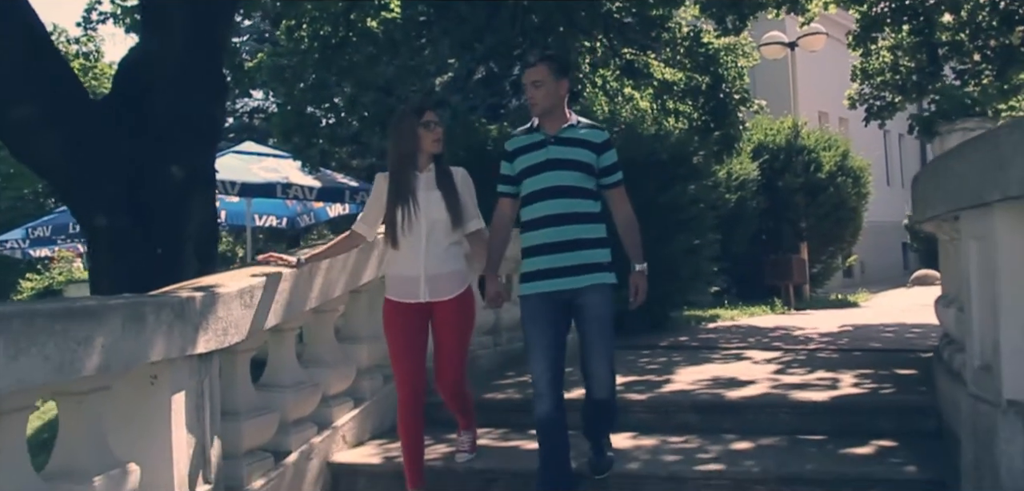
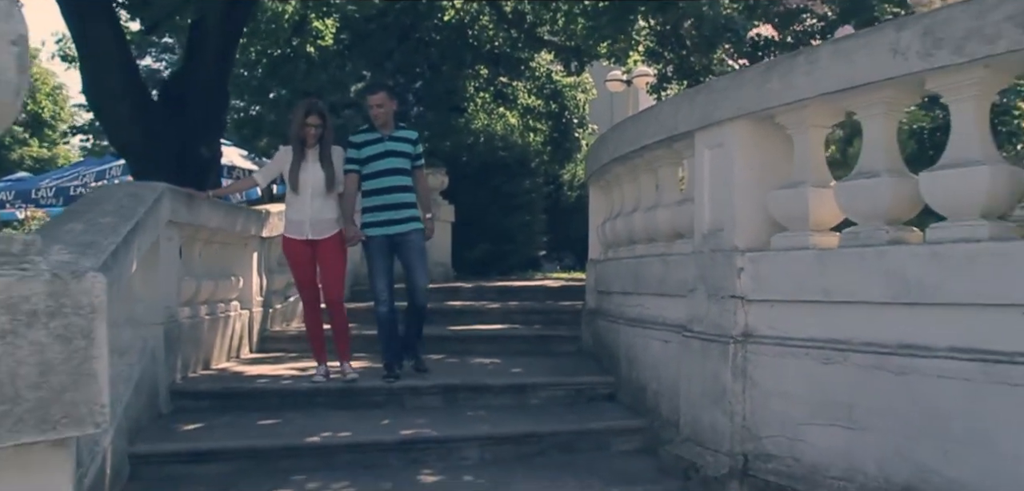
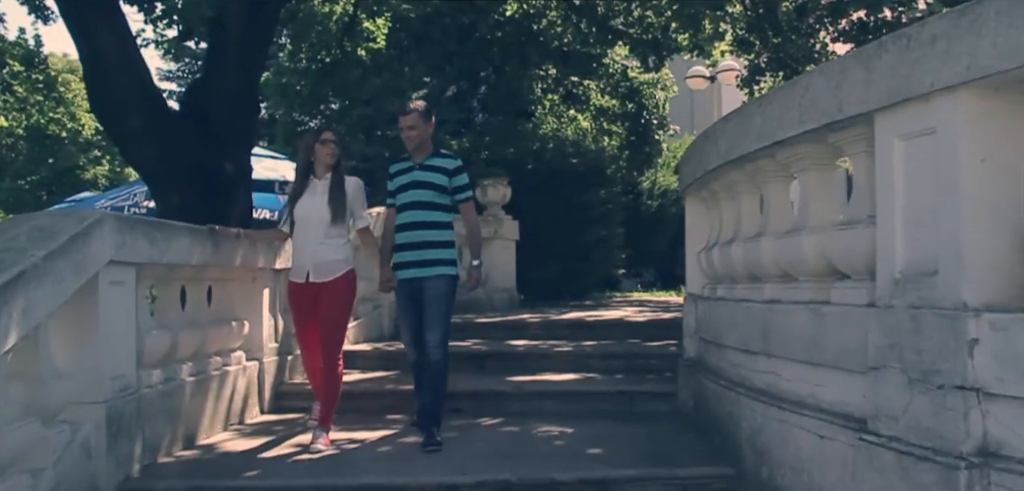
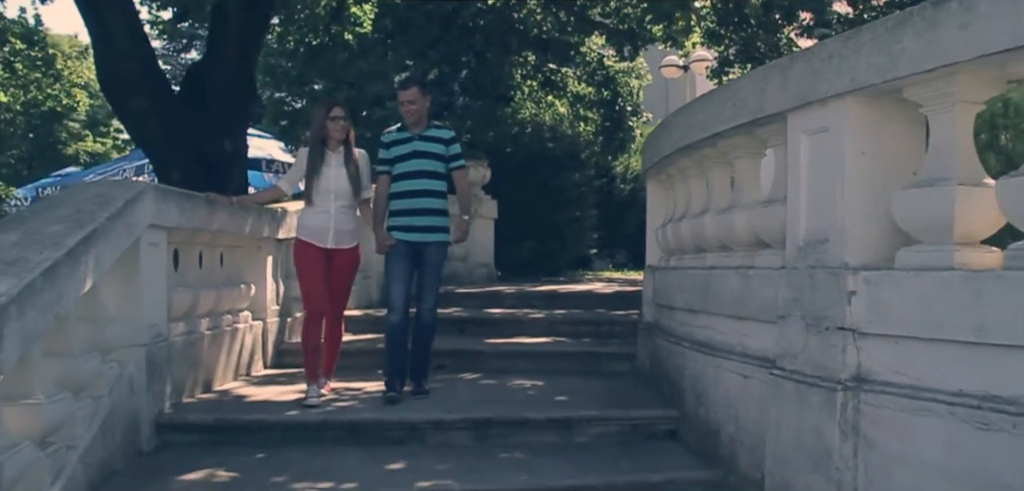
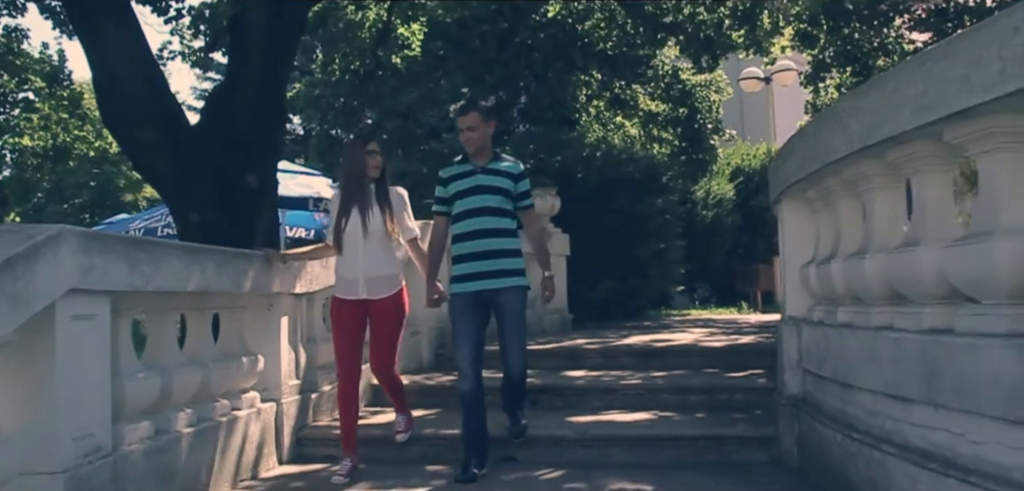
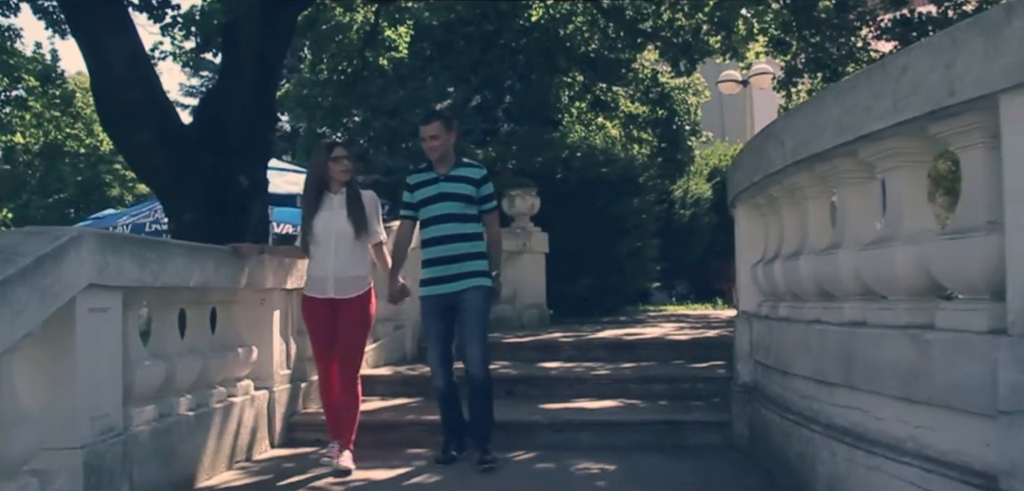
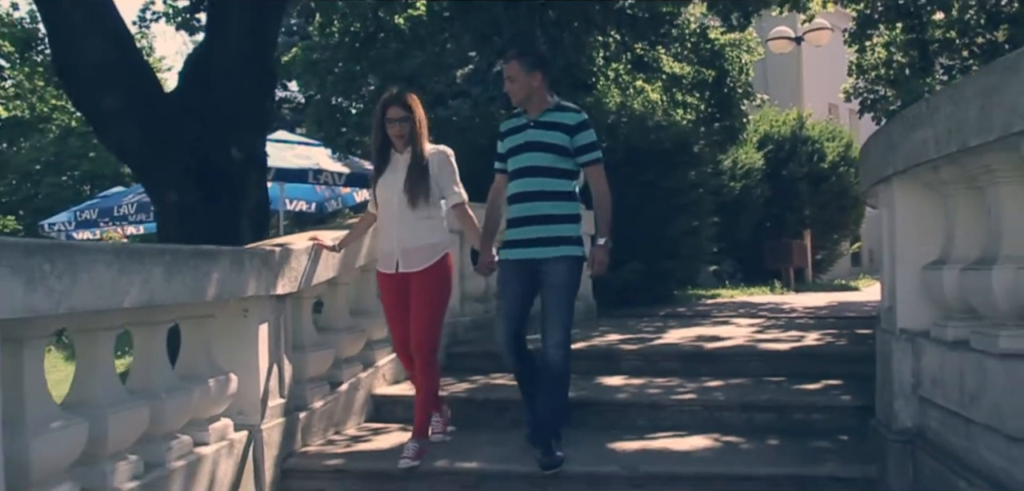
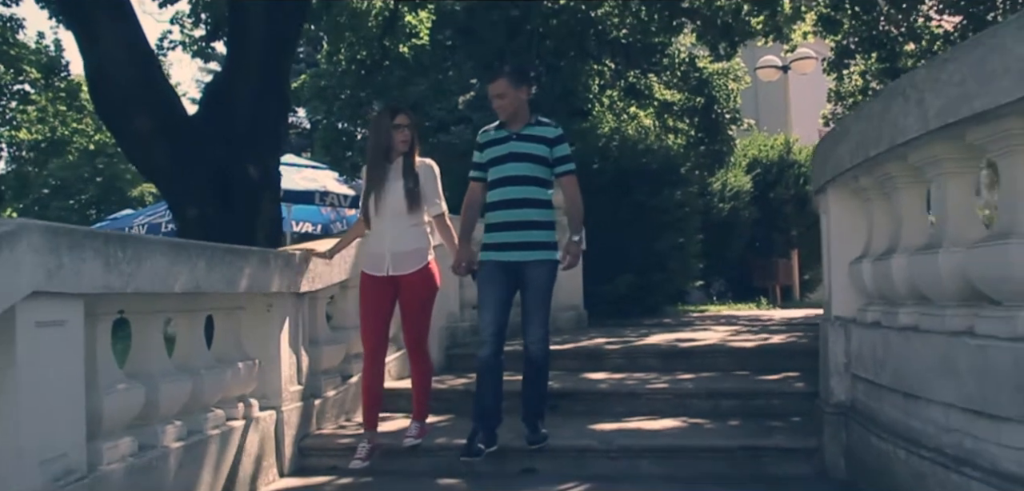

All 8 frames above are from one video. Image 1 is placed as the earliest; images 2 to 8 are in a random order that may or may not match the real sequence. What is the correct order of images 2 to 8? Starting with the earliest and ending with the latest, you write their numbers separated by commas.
7, 8, 5, 6, 3, 4, 2
